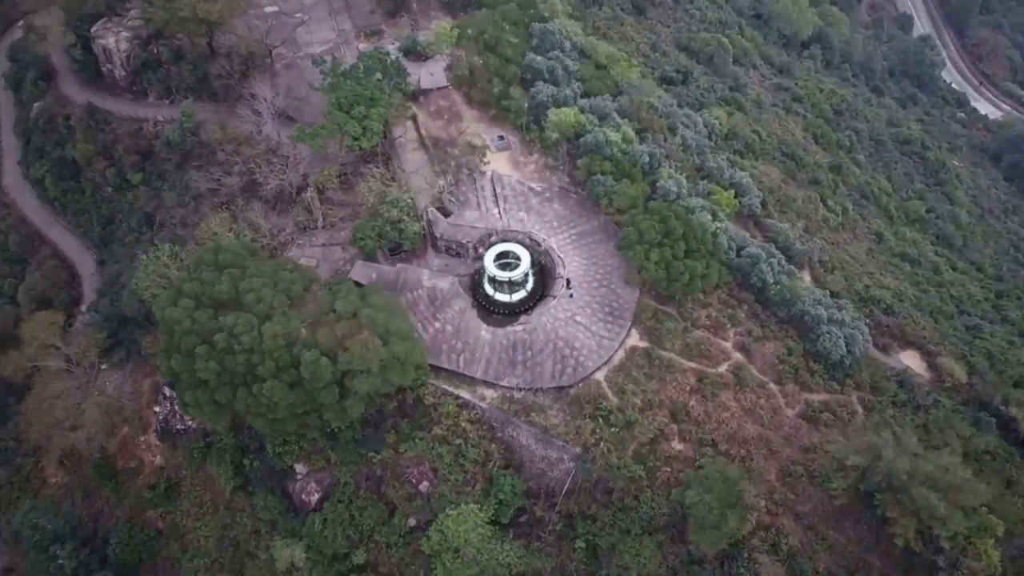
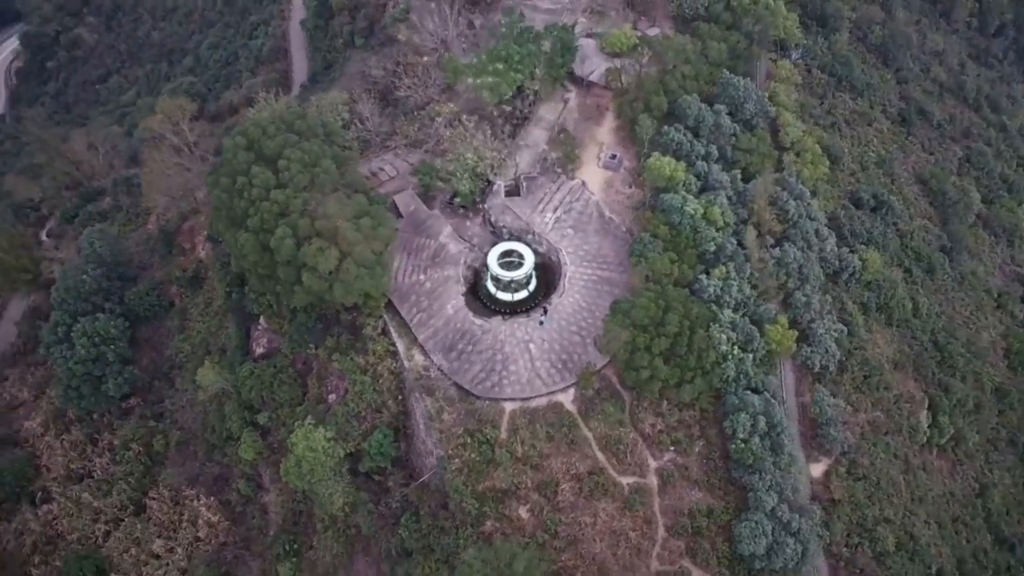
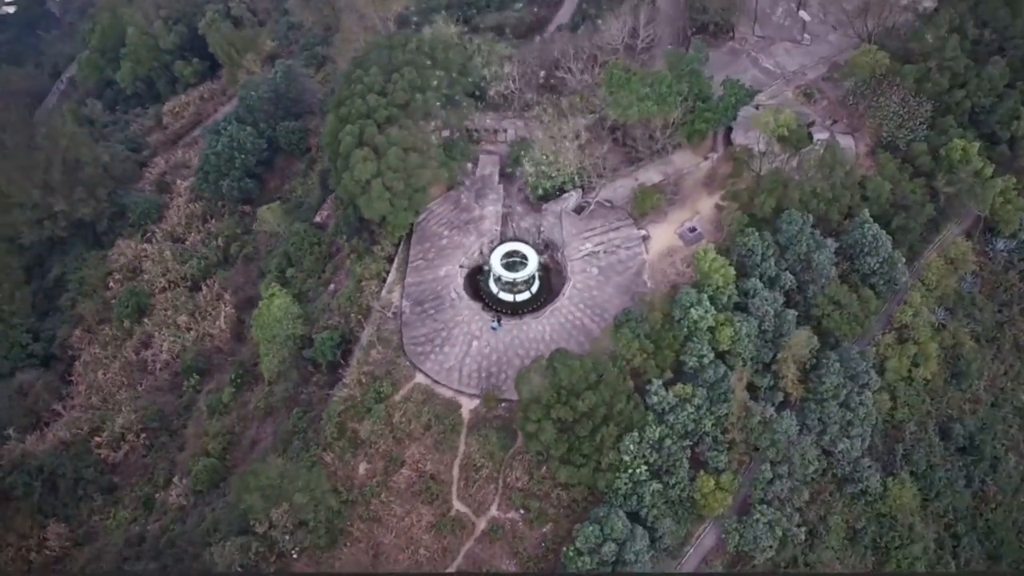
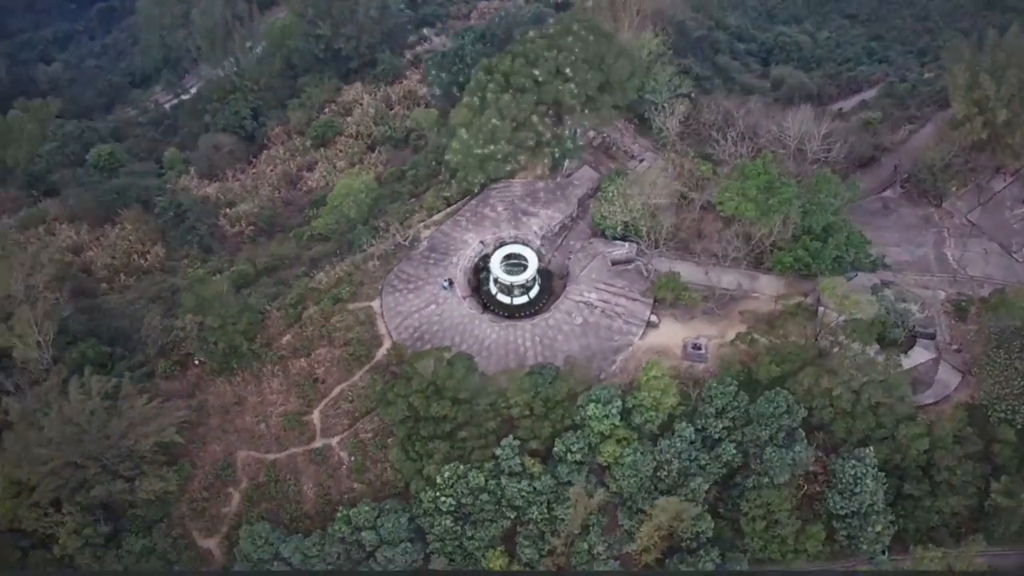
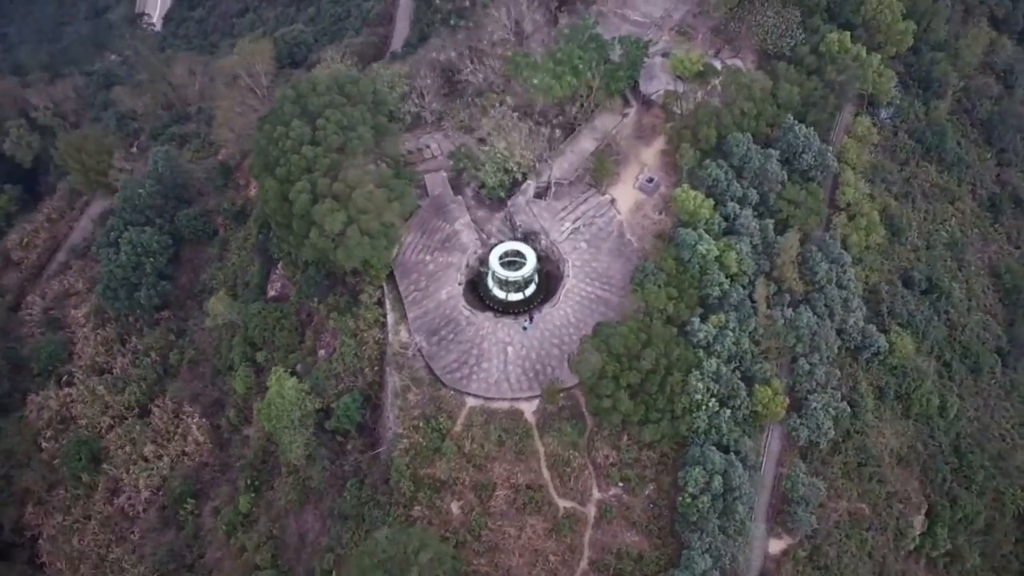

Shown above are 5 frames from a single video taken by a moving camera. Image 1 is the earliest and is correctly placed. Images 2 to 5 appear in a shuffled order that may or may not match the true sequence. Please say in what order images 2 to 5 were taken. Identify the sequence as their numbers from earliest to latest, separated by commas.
2, 5, 3, 4
